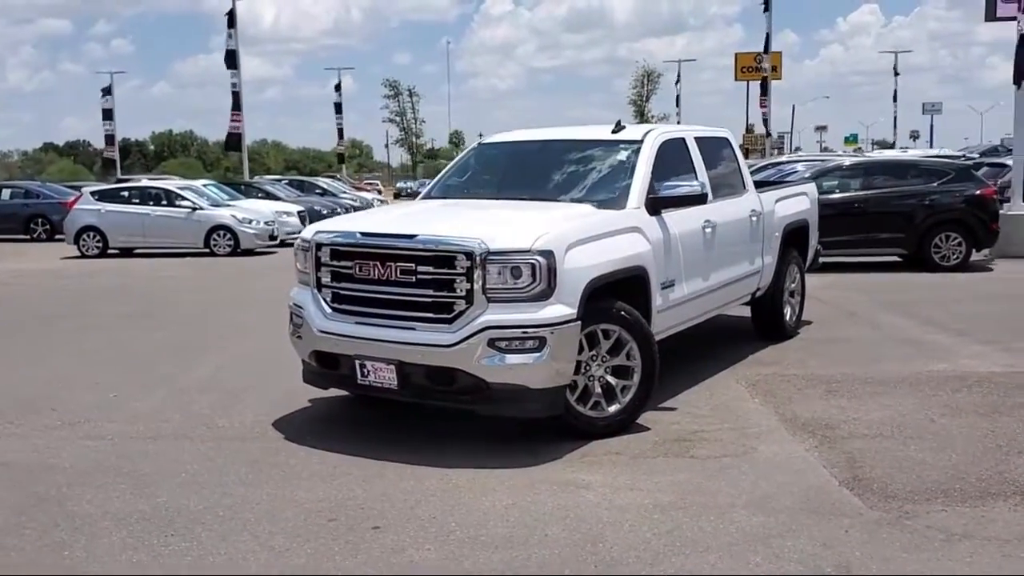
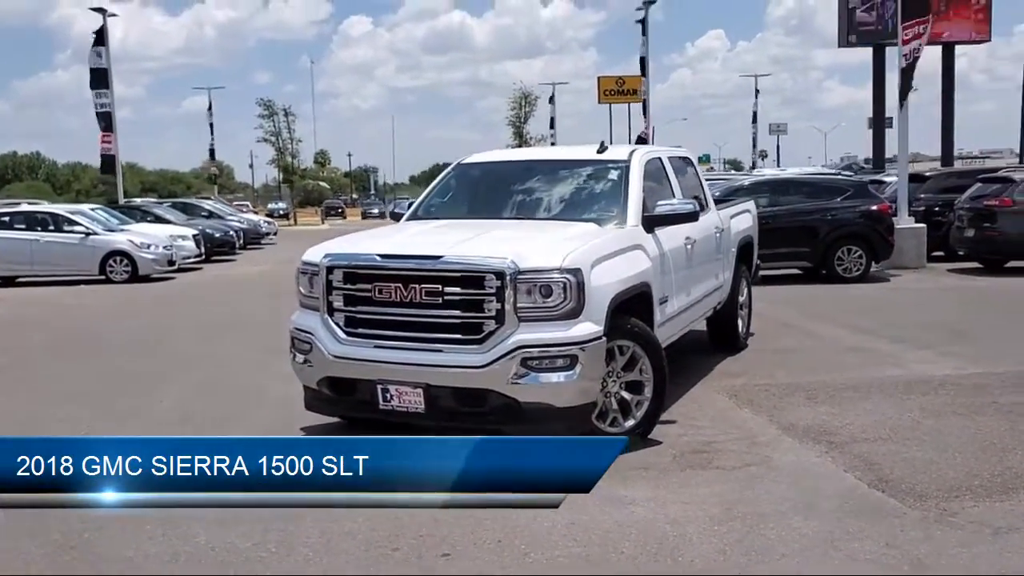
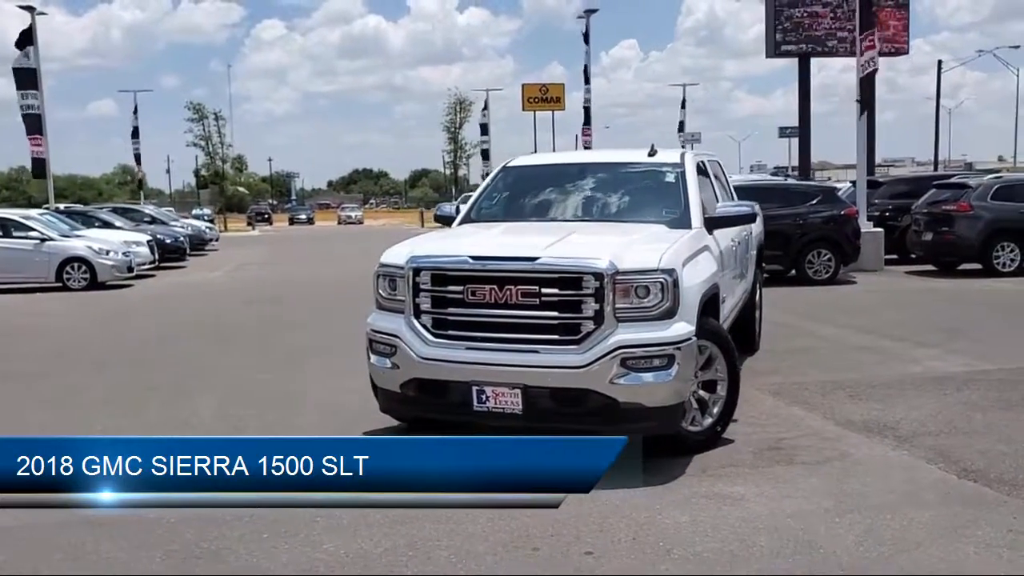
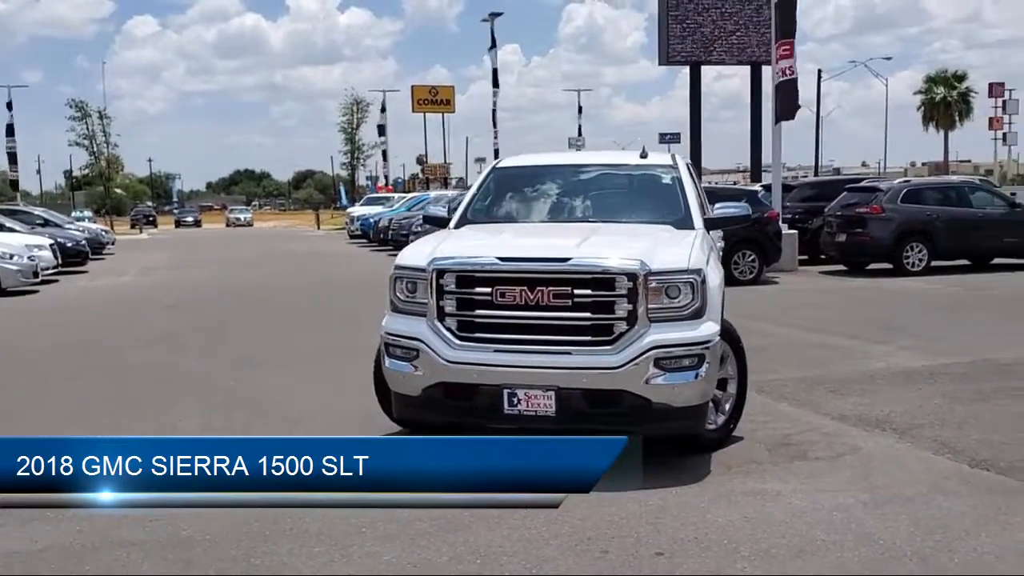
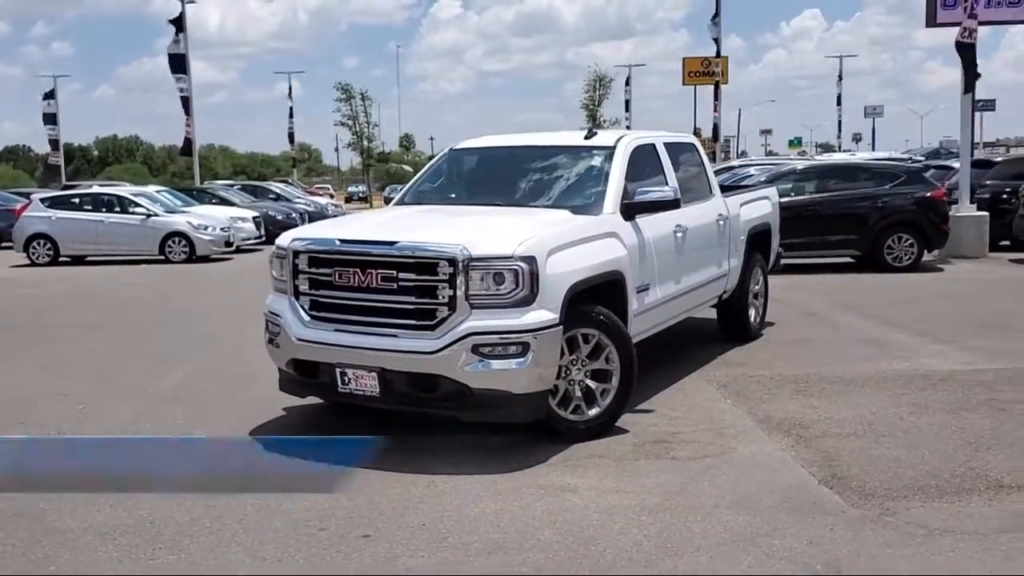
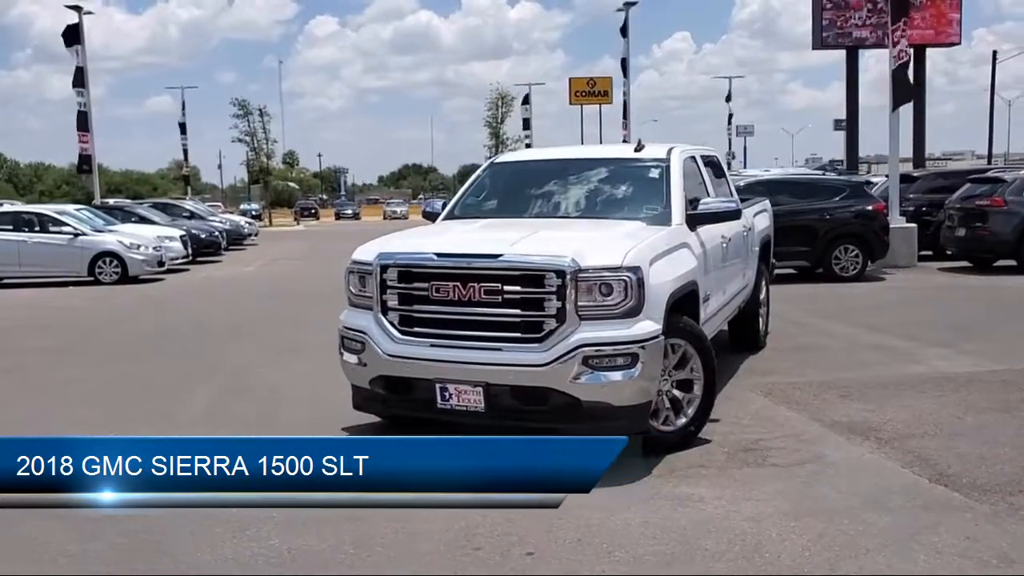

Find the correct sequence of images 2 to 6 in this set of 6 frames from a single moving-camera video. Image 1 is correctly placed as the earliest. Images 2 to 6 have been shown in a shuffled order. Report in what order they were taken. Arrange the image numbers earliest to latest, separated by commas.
5, 2, 6, 3, 4
